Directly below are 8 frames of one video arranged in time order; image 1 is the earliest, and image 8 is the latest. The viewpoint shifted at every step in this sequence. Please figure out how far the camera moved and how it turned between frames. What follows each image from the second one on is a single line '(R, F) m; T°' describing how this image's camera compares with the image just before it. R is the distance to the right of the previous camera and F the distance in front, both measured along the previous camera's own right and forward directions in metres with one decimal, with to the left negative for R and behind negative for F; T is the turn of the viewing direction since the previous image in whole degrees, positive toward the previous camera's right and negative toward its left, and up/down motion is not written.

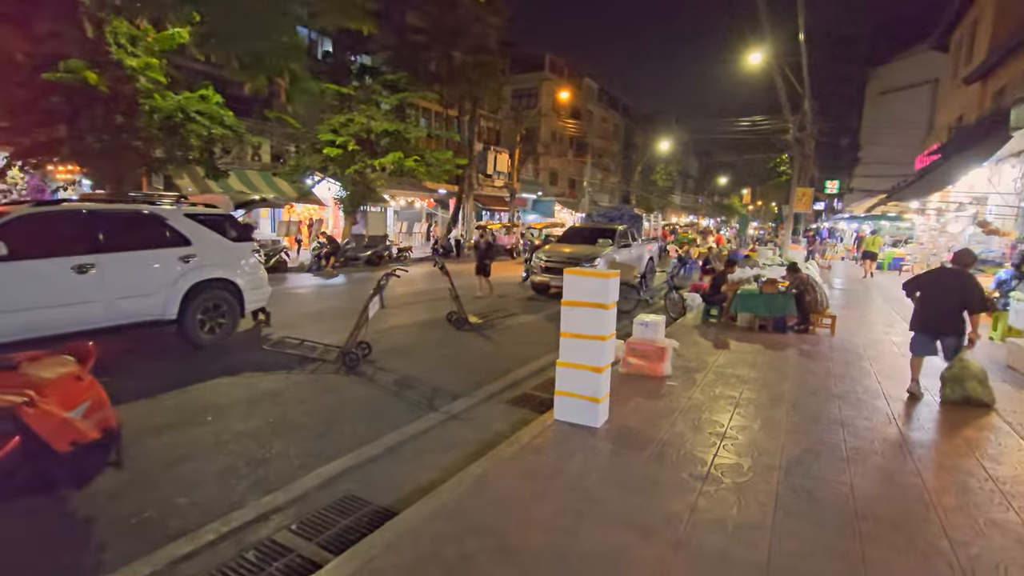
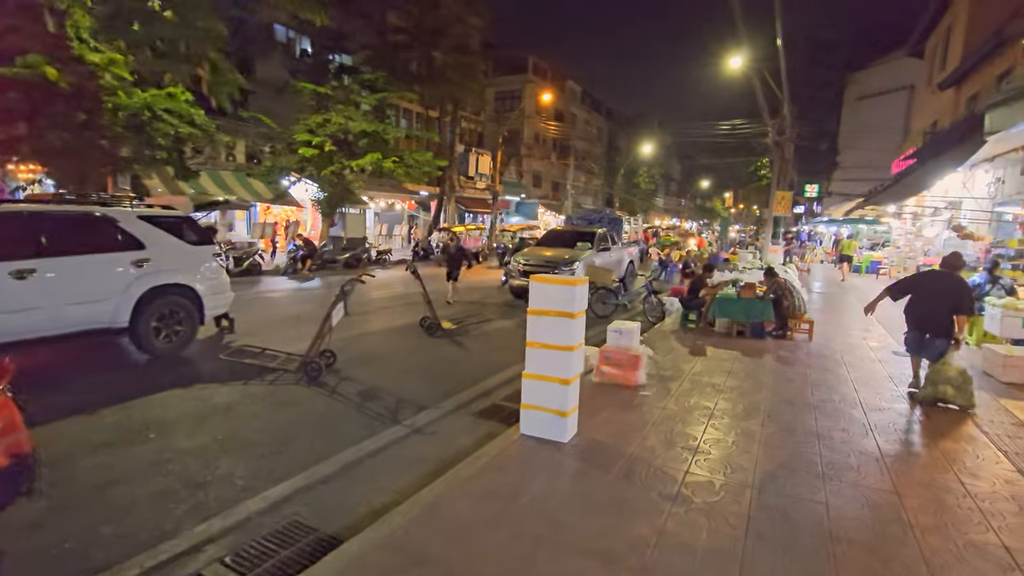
(+0.2, +0.2) m; +2°
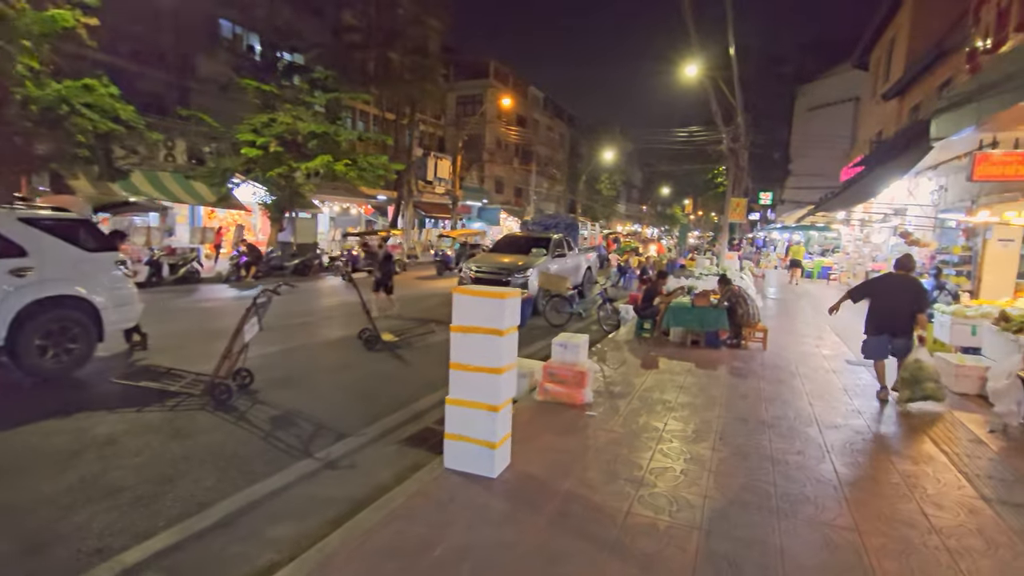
(+0.4, +0.5) m; +4°
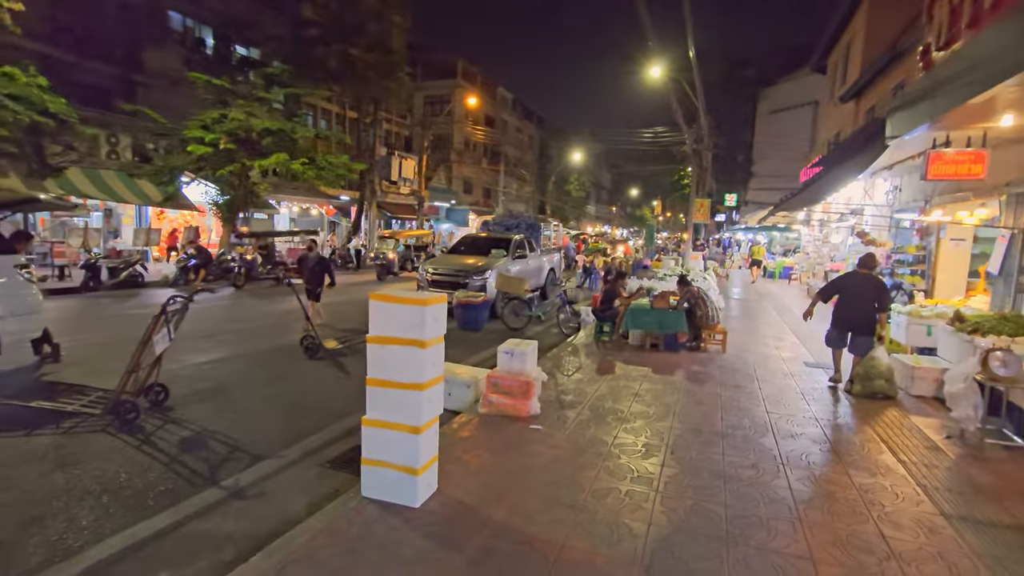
(+0.3, +0.4) m; +3°
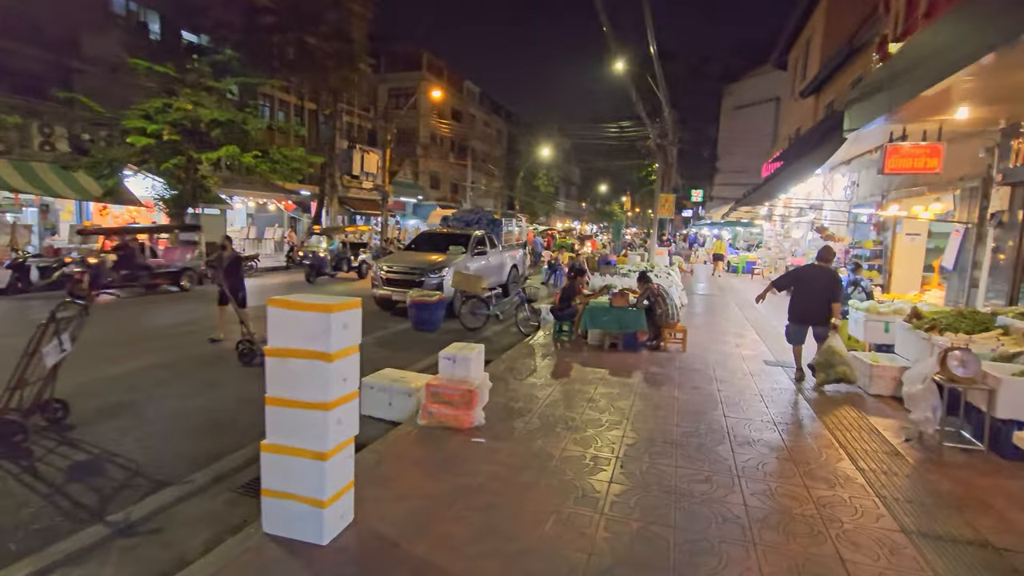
(+0.3, +0.4) m; +3°
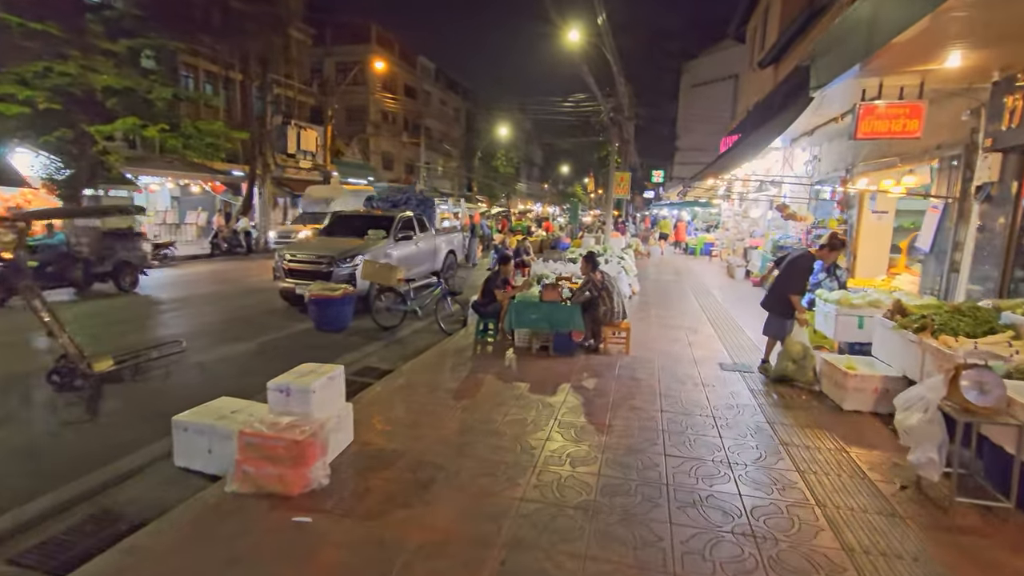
(+0.8, +1.5) m; +4°
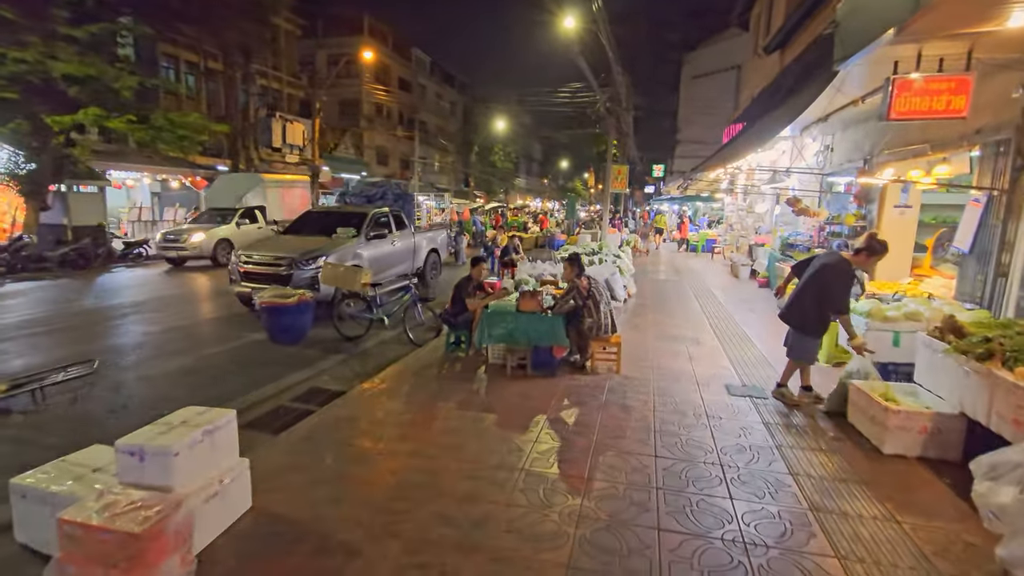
(+0.3, +1.0) m; 0°
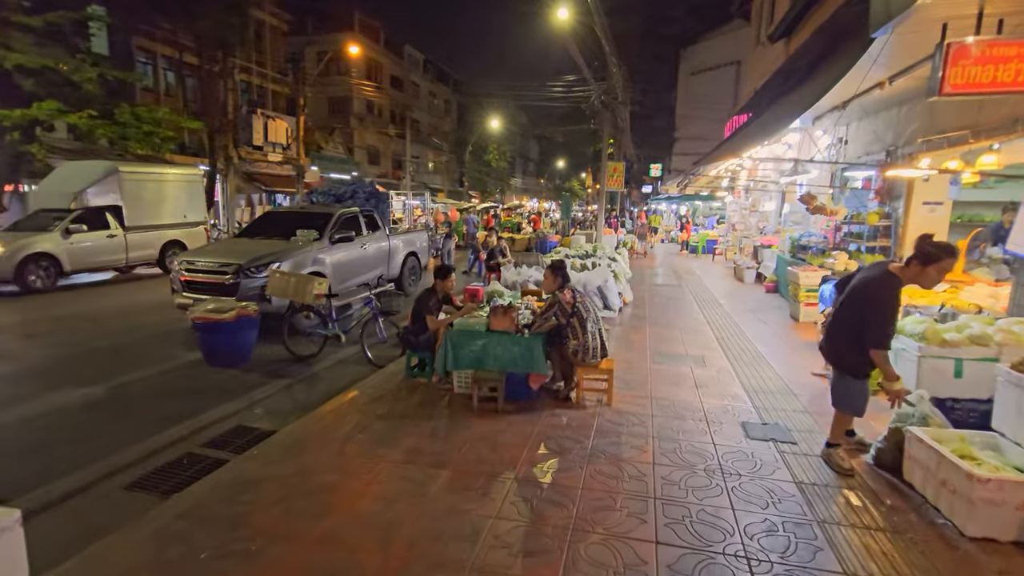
(+0.3, +1.1) m; 0°
